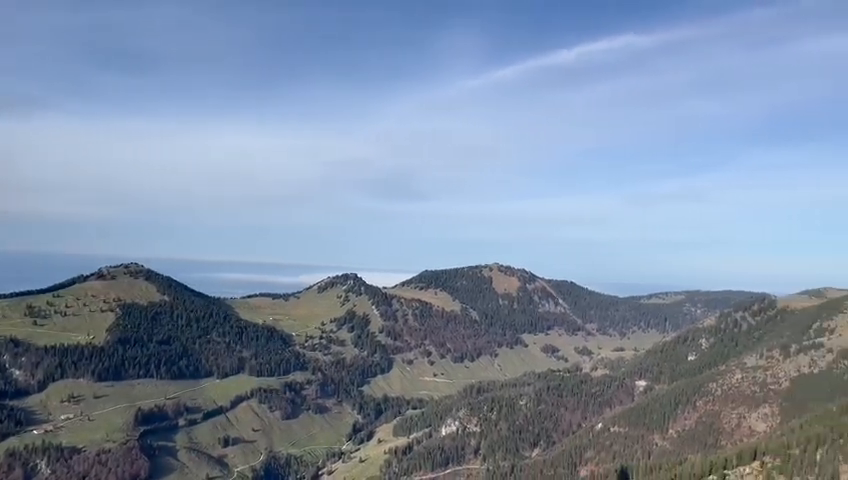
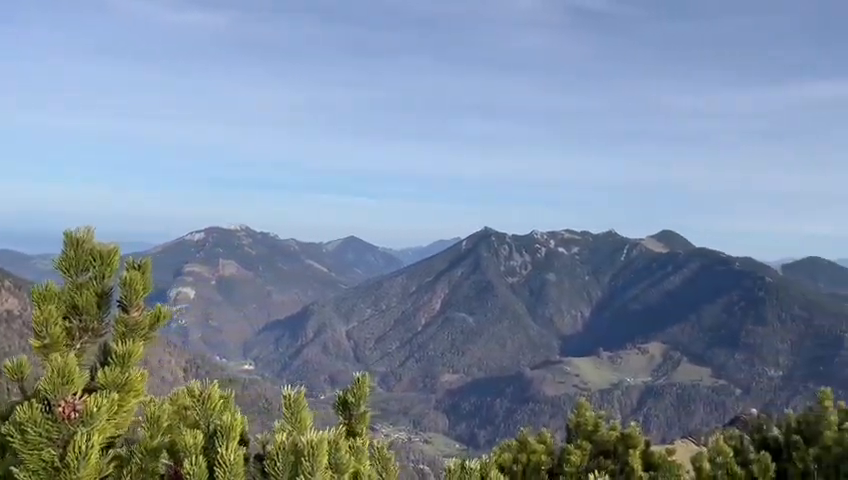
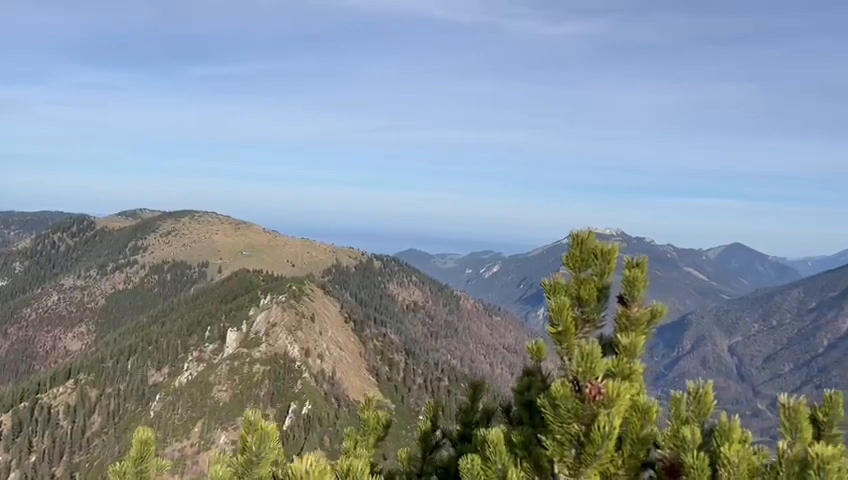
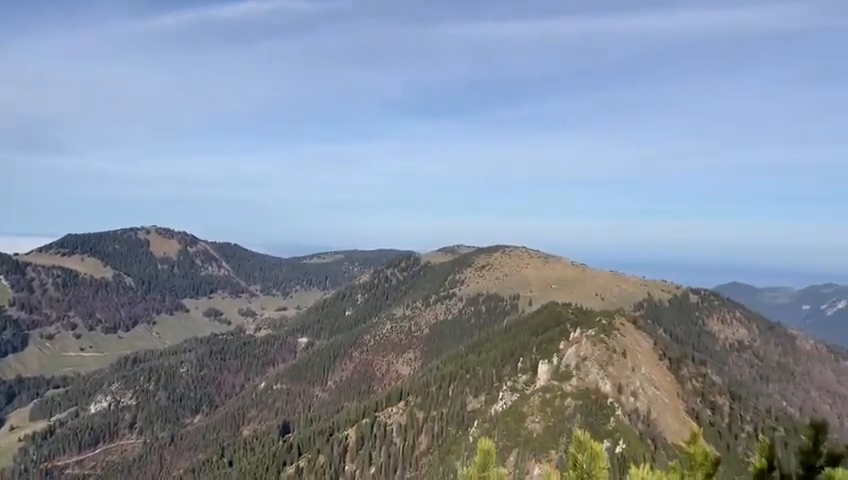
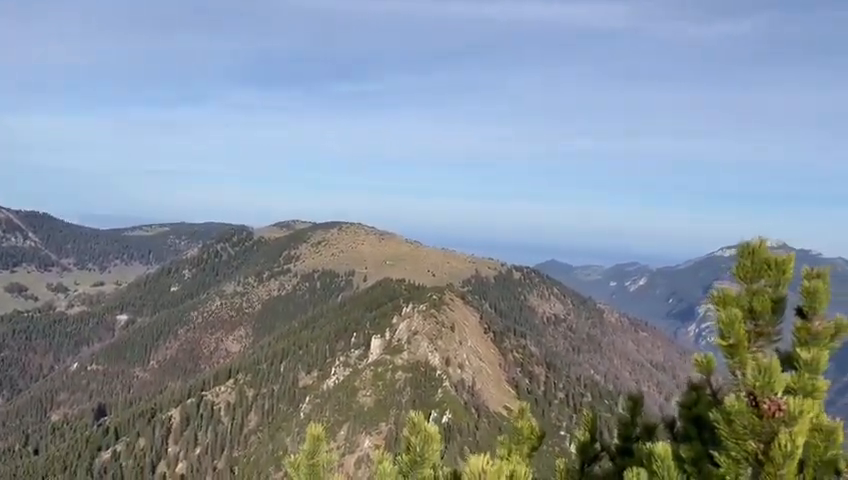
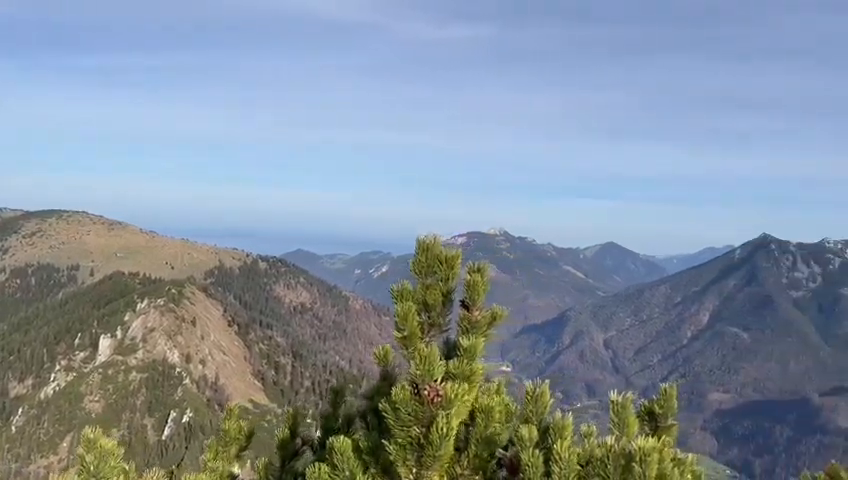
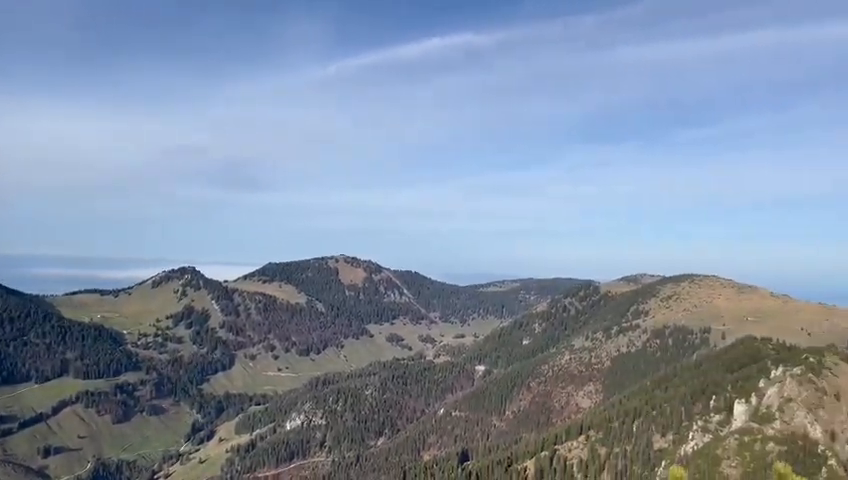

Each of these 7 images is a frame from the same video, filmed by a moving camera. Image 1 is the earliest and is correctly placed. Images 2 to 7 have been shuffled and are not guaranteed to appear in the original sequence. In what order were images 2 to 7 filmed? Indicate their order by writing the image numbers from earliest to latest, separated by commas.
7, 4, 5, 3, 6, 2
